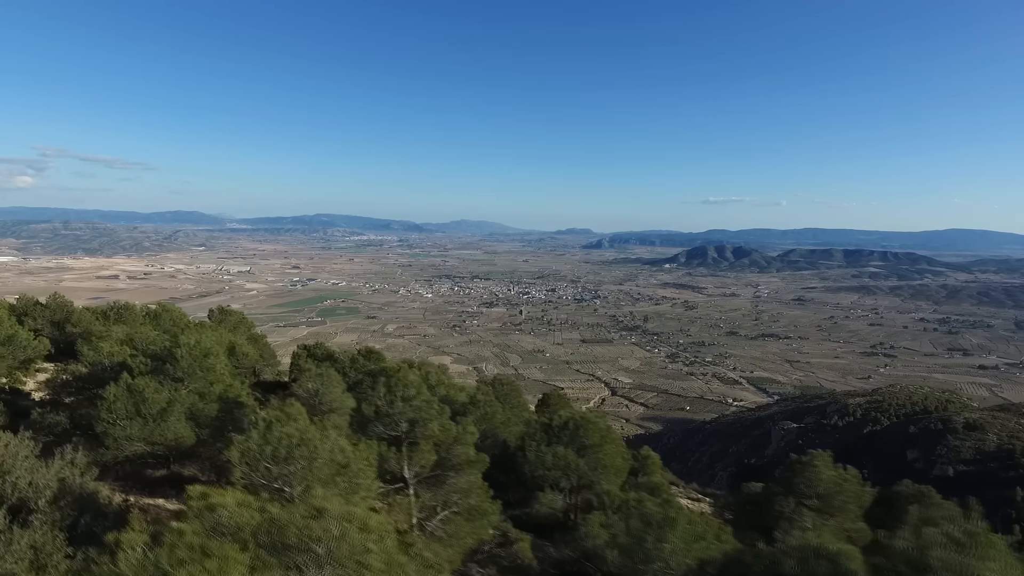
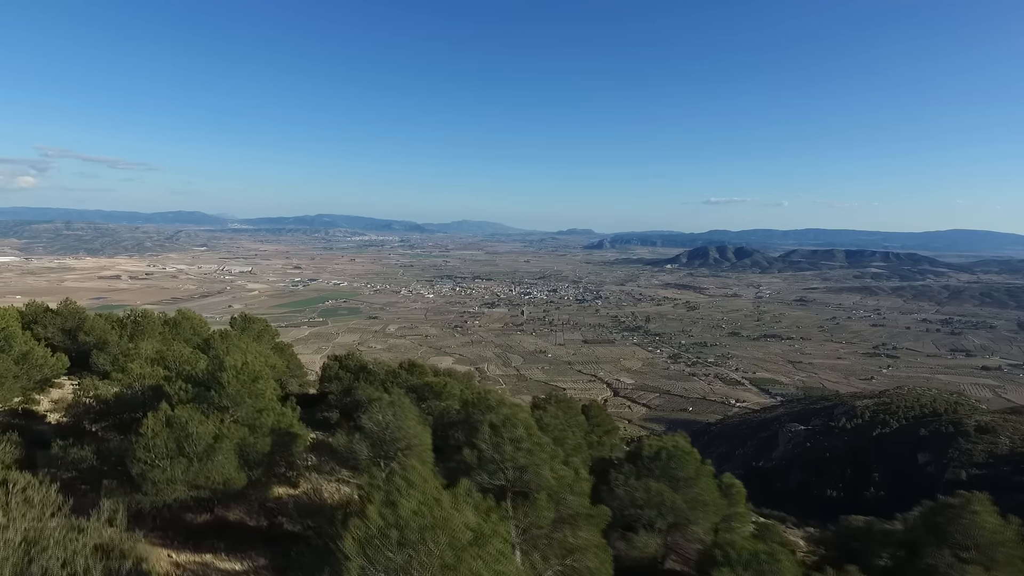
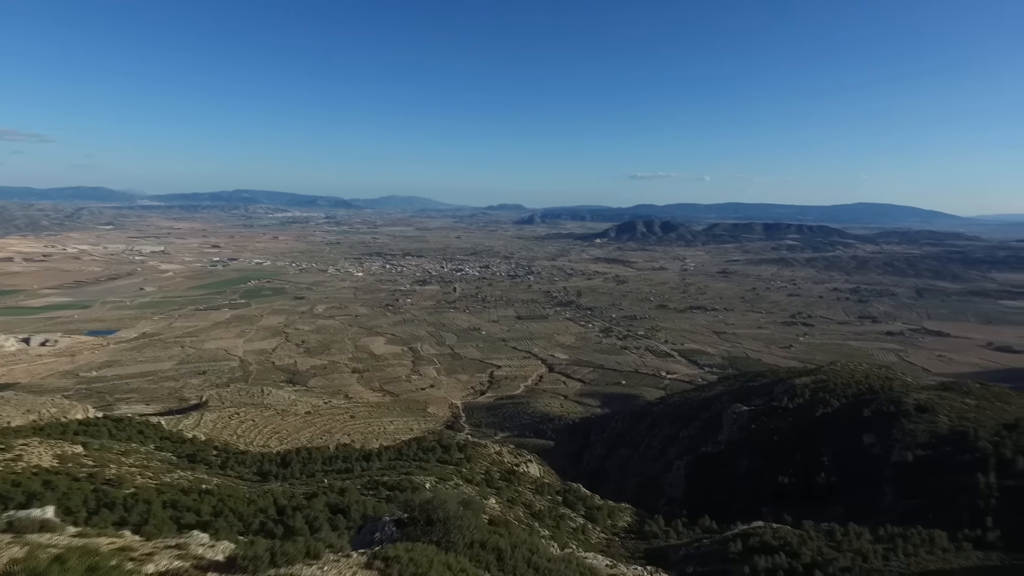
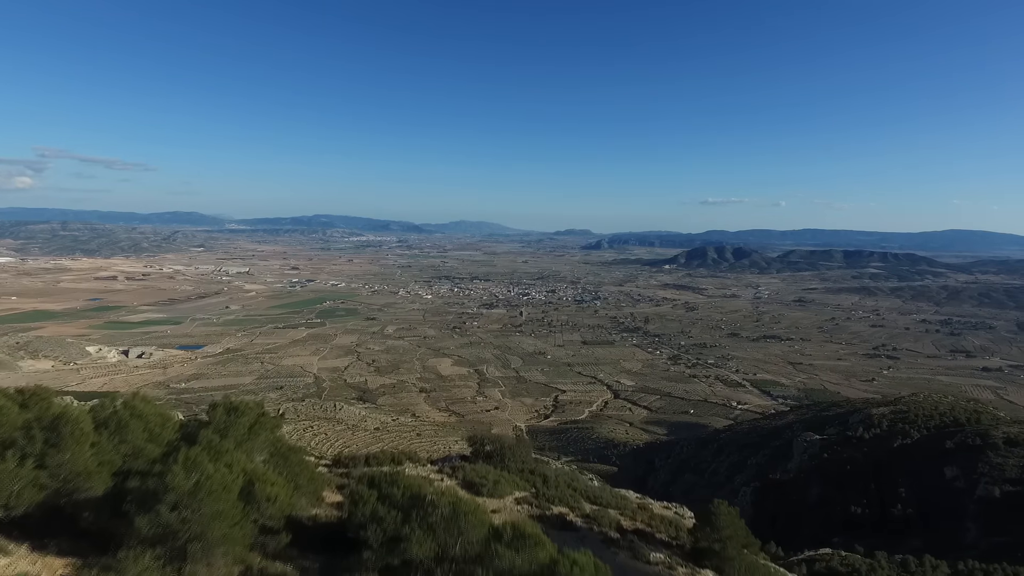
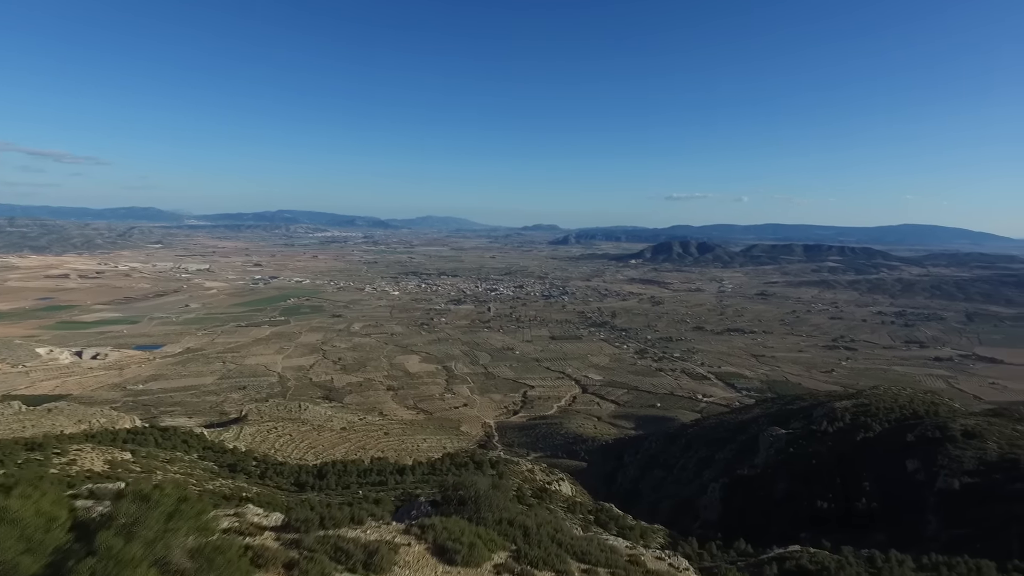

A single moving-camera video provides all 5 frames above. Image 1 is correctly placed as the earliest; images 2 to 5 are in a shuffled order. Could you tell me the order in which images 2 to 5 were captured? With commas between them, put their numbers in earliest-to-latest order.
2, 4, 5, 3
